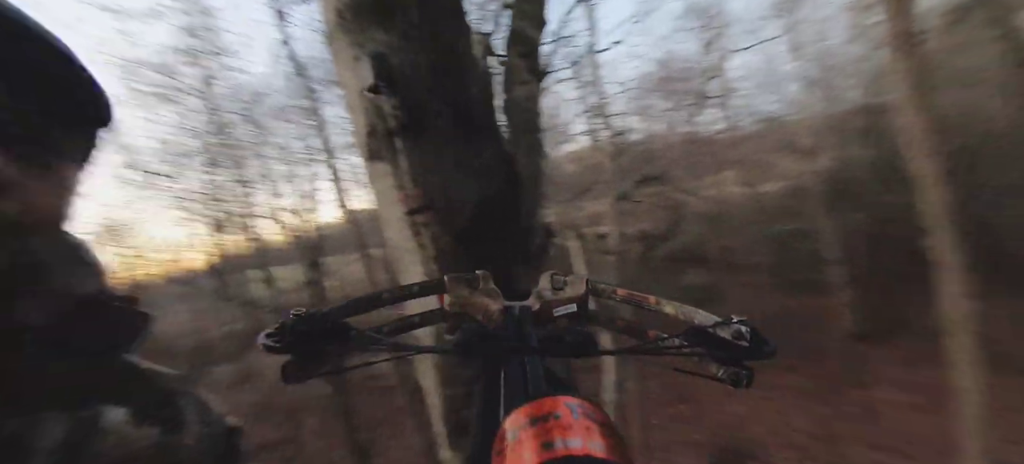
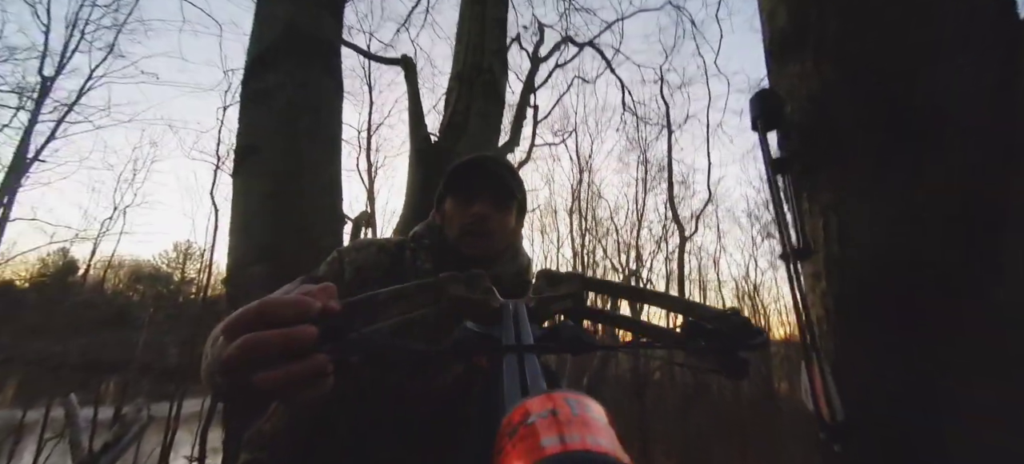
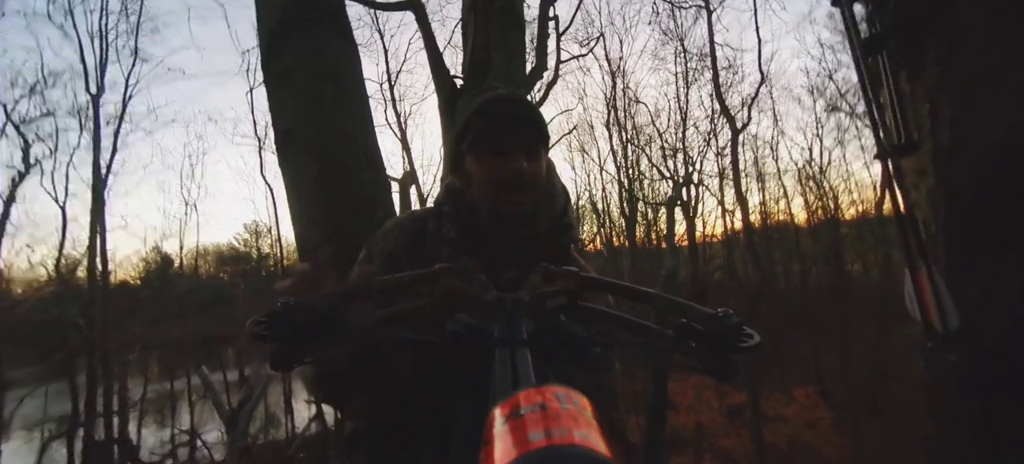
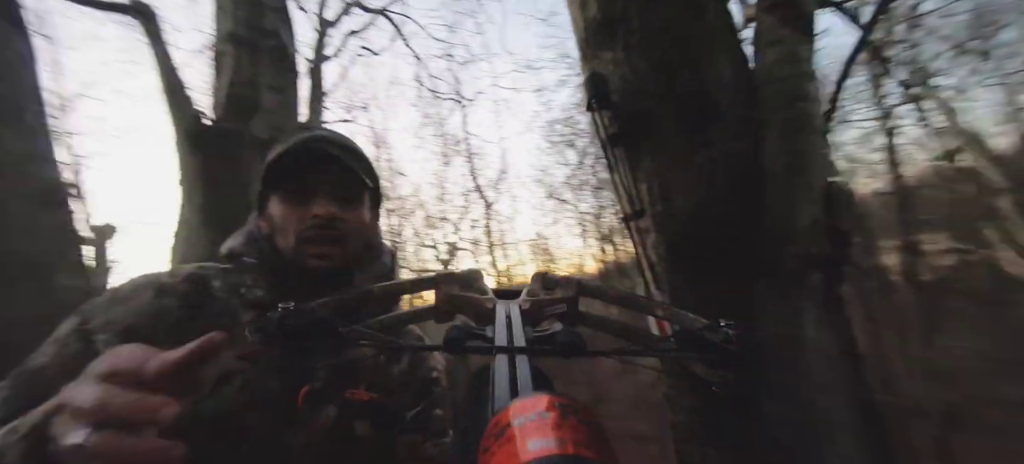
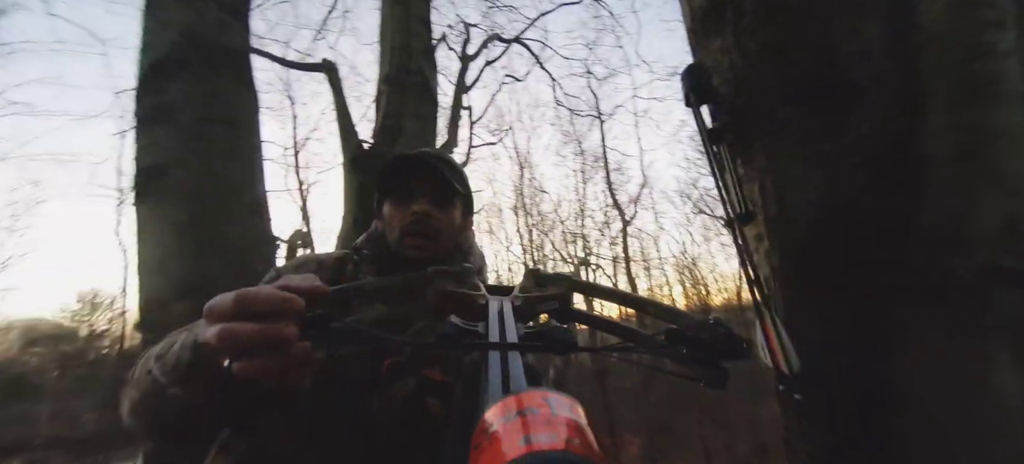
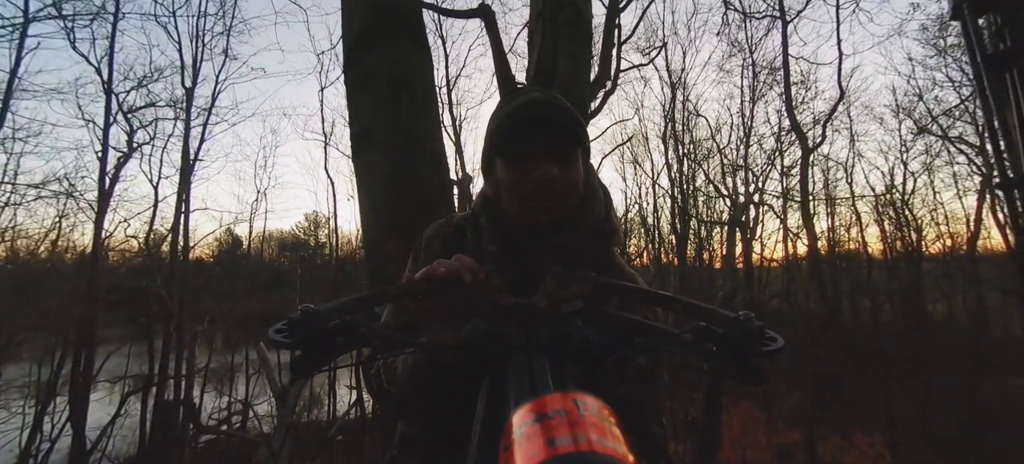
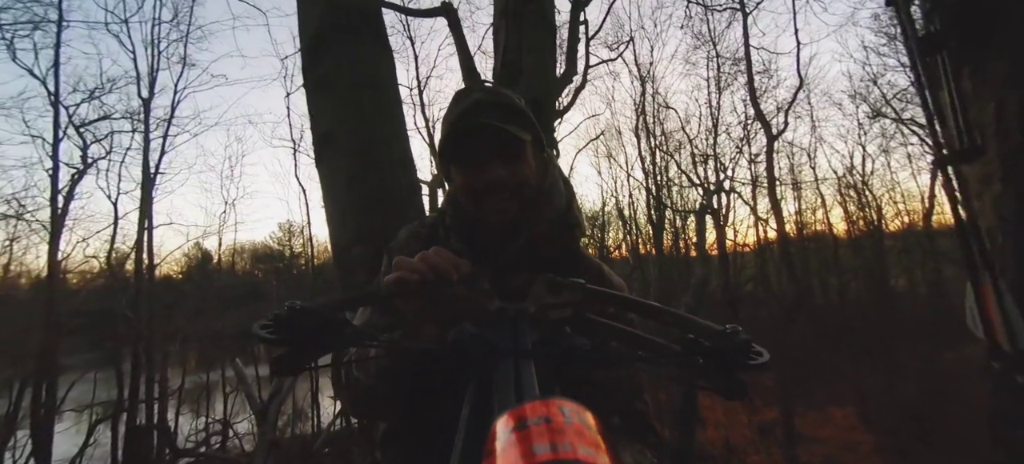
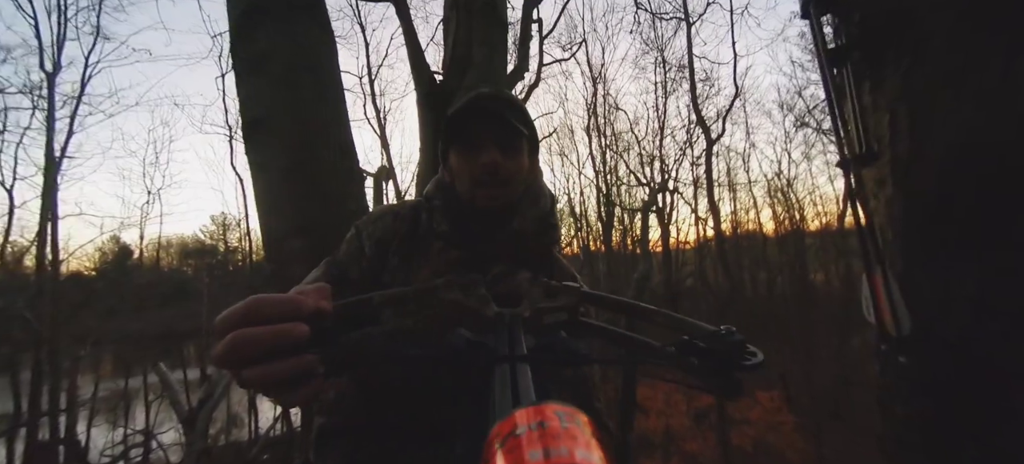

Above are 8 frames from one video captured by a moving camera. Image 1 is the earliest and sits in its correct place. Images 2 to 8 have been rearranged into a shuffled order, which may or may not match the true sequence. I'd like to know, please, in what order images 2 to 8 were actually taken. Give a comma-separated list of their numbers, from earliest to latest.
4, 5, 2, 8, 3, 7, 6
